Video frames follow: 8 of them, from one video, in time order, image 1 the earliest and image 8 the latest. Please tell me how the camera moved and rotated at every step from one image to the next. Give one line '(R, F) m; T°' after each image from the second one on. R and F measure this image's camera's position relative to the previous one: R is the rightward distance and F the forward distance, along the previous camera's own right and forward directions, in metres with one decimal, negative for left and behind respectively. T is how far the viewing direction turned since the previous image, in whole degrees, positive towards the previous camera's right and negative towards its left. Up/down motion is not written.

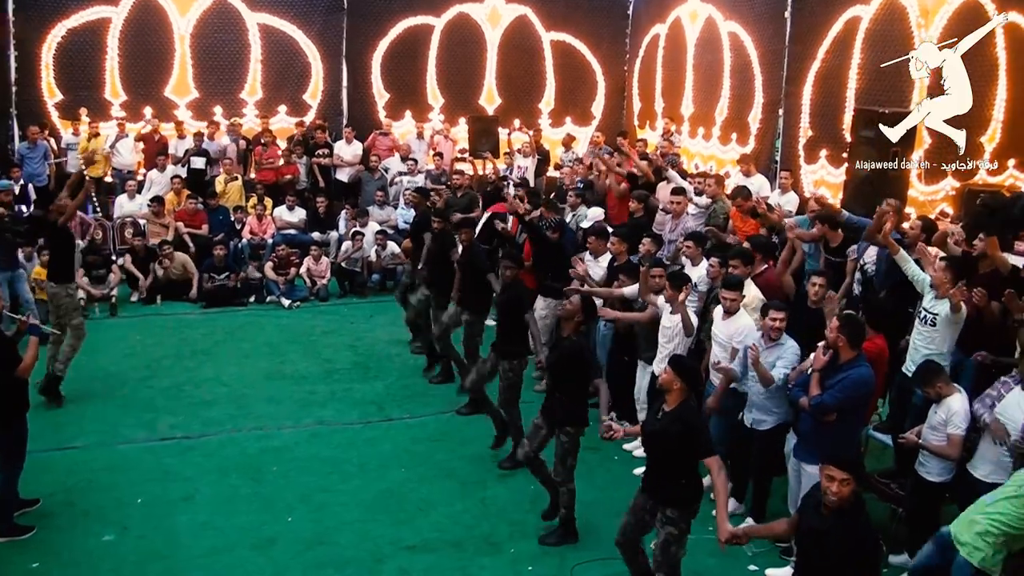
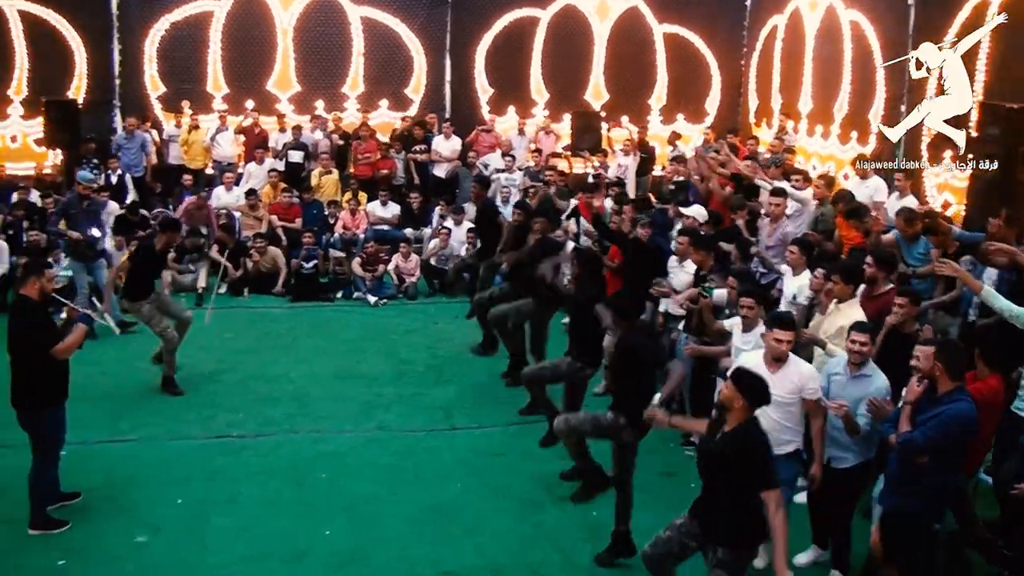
(+0.5, +0.7) m; -7°
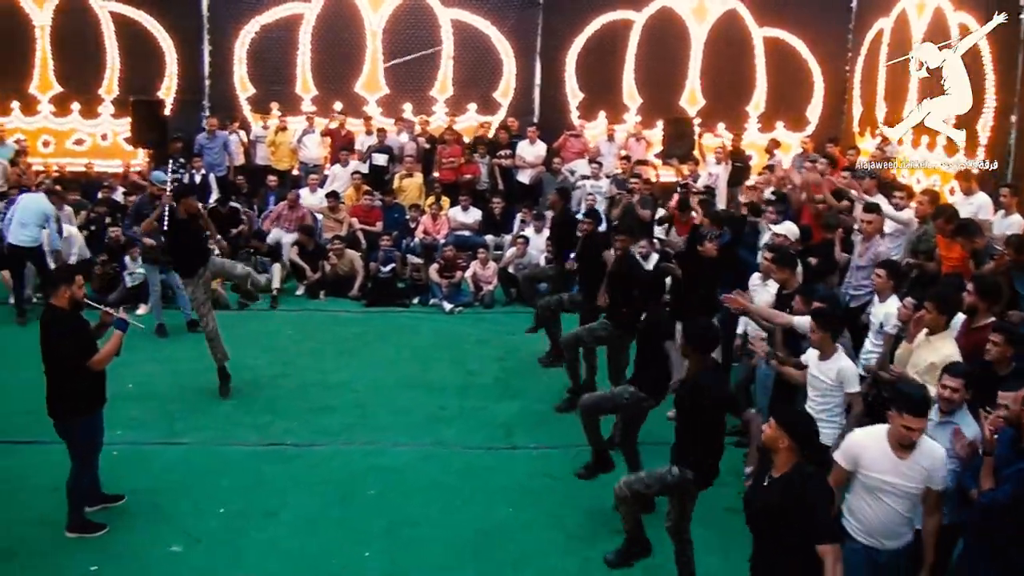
(+0.4, +0.4) m; -6°
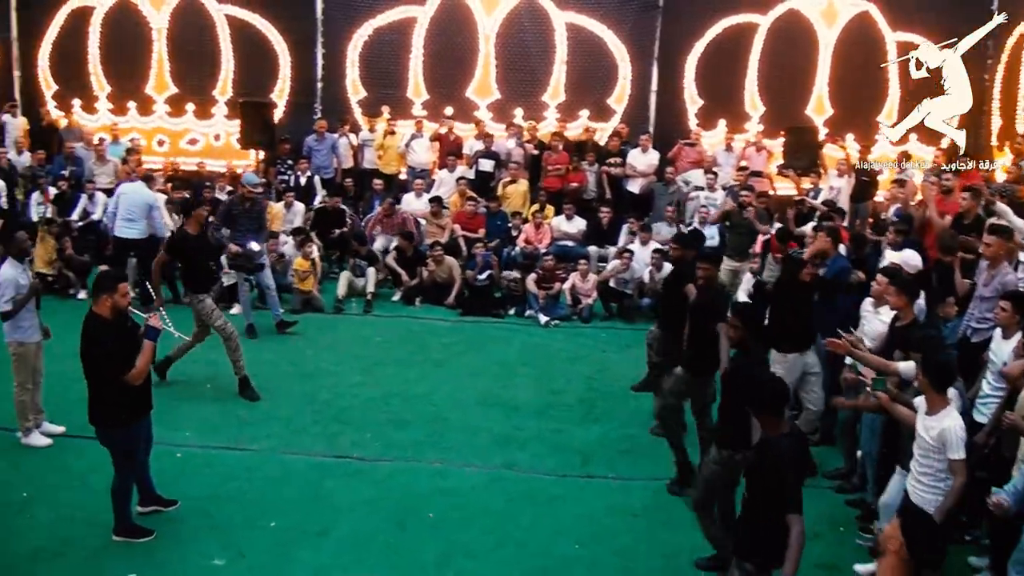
(+0.5, +0.5) m; -8°
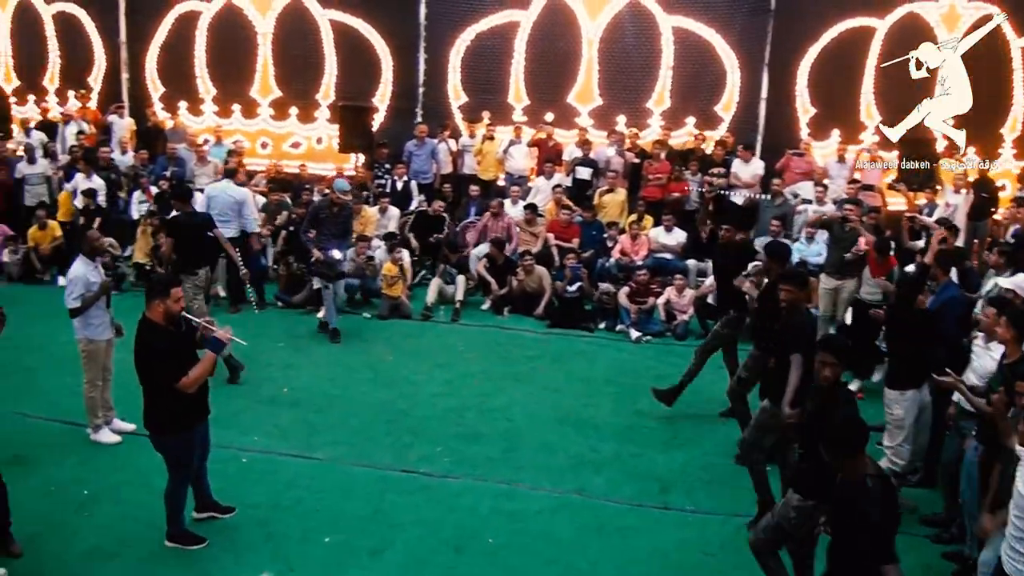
(+0.3, +0.4) m; -7°
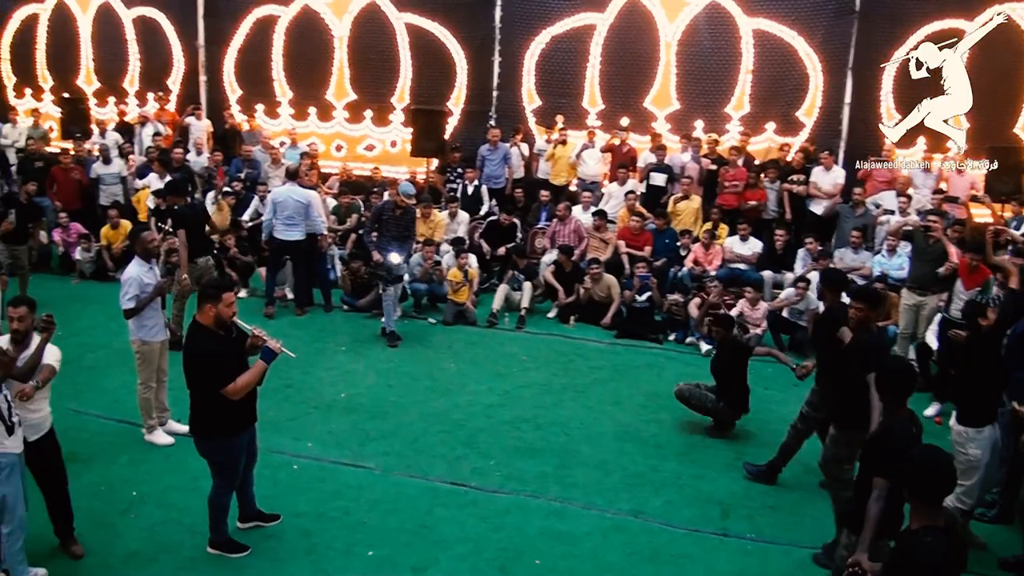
(+0.2, +0.3) m; -5°
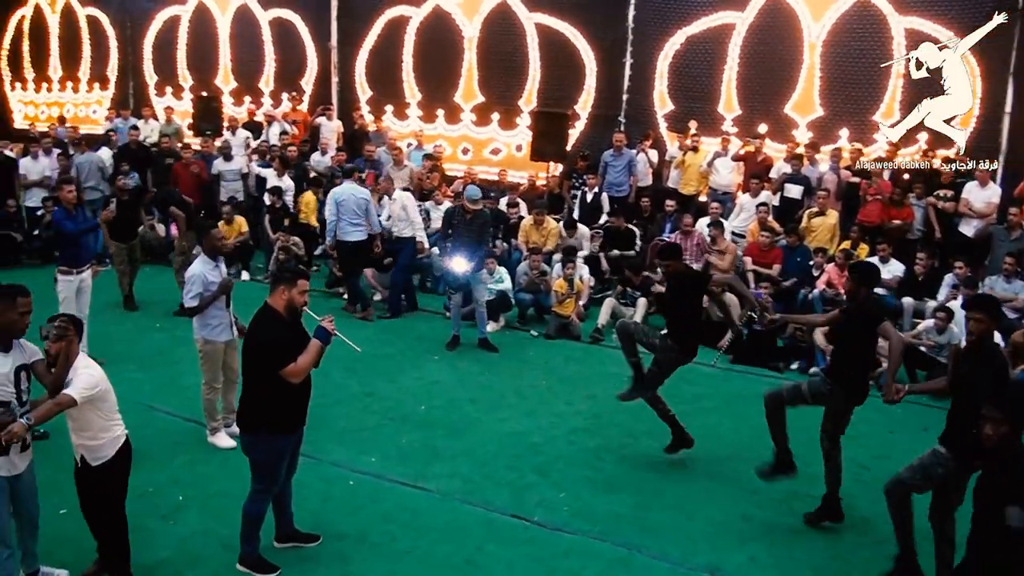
(+0.7, +0.7) m; -10°
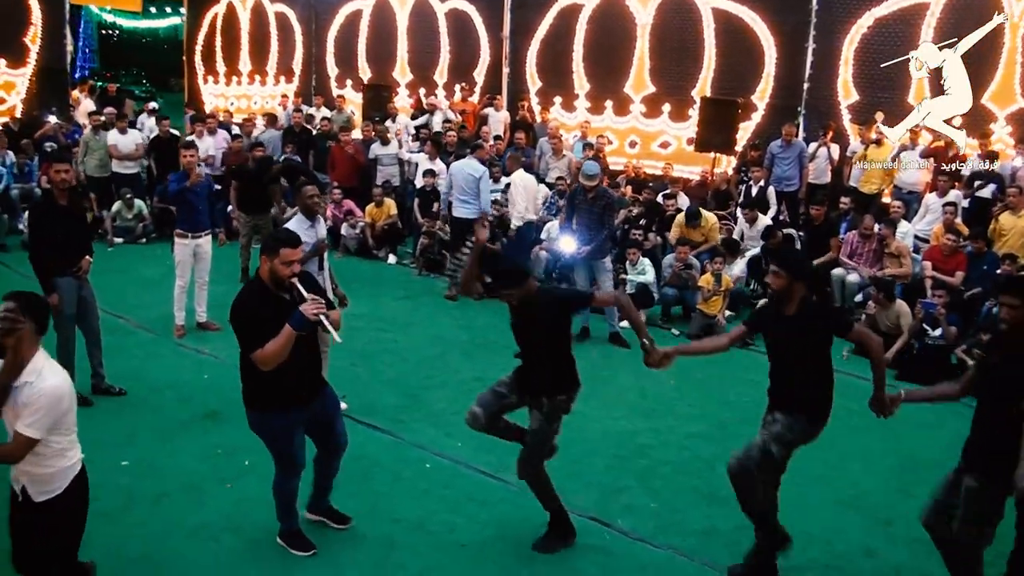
(+0.9, +0.6) m; -13°
